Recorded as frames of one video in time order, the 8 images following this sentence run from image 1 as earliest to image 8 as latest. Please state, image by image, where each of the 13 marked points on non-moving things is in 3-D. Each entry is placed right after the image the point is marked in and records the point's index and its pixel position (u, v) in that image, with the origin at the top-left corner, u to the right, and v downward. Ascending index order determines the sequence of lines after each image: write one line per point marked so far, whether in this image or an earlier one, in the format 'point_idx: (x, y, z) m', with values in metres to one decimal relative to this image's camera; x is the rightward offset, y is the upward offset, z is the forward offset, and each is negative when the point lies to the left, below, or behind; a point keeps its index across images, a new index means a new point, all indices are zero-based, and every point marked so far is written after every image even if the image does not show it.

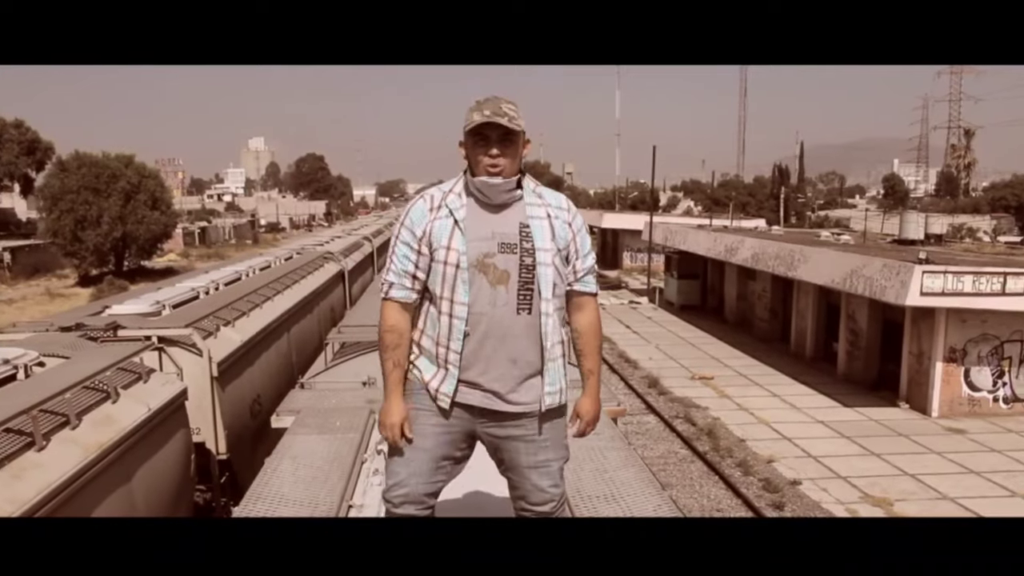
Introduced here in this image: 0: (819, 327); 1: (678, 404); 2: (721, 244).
0: (+3.8, -0.5, +9.7) m
1: (+1.8, -1.3, +8.5) m
2: (+3.3, +0.6, +11.7) m
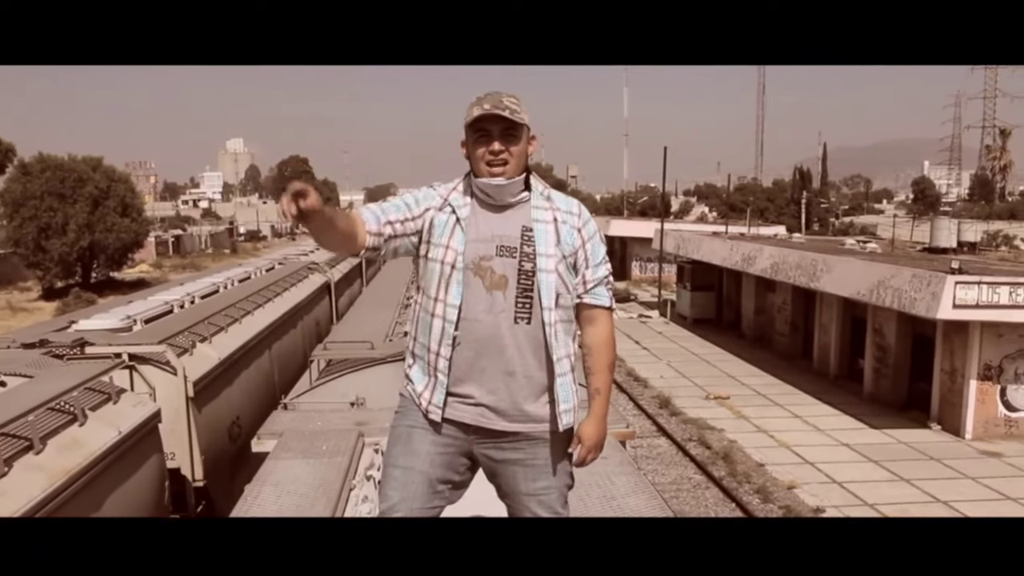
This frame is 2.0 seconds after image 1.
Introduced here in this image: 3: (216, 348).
0: (+3.9, -0.7, +9.1) m
1: (+1.8, -1.4, +7.9) m
2: (+3.3, +0.4, +11.1) m
3: (-2.7, -0.6, +7.4) m
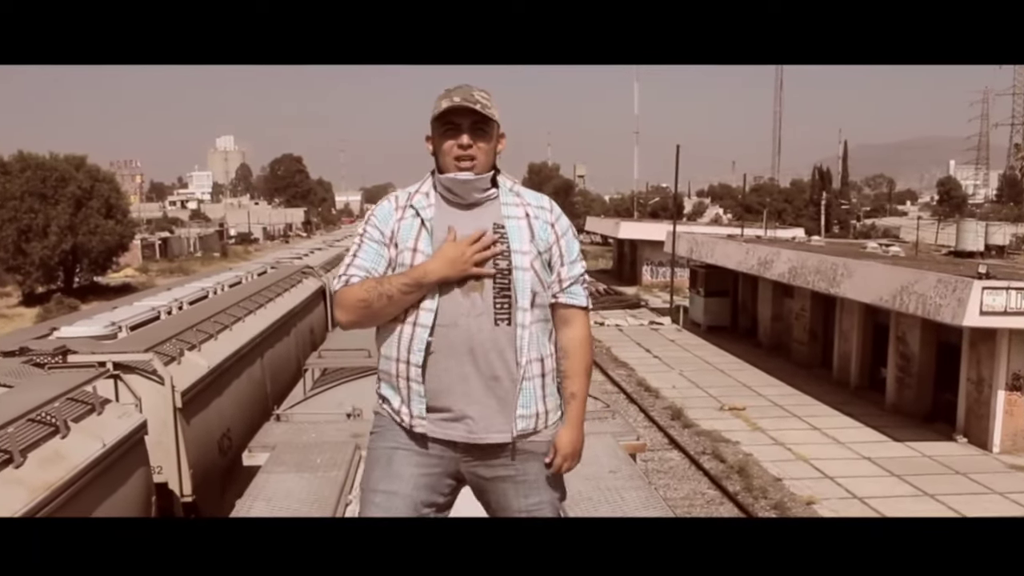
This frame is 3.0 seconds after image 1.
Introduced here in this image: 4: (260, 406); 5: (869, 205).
0: (+3.9, -0.7, +8.7) m
1: (+1.8, -1.4, +7.6) m
2: (+3.3, +0.4, +10.7) m
3: (-2.7, -0.6, +7.0) m
4: (-2.5, -1.2, +8.0) m
5: (+8.2, +1.9, +18.7) m
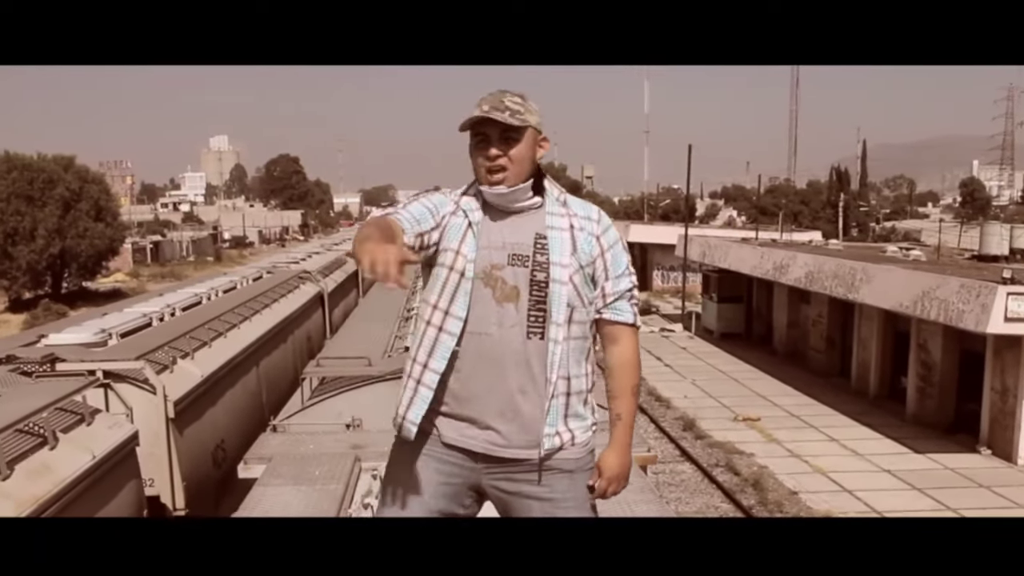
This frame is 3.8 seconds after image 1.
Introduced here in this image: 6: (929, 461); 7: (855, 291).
0: (+3.9, -0.8, +8.5) m
1: (+1.9, -1.5, +7.3) m
2: (+3.4, +0.3, +10.4) m
3: (-2.6, -0.7, +6.7) m
4: (-2.5, -1.2, +7.7) m
5: (+8.3, +1.9, +18.4) m
6: (+3.7, -1.5, +7.0) m
7: (+3.5, 0.0, +8.2) m
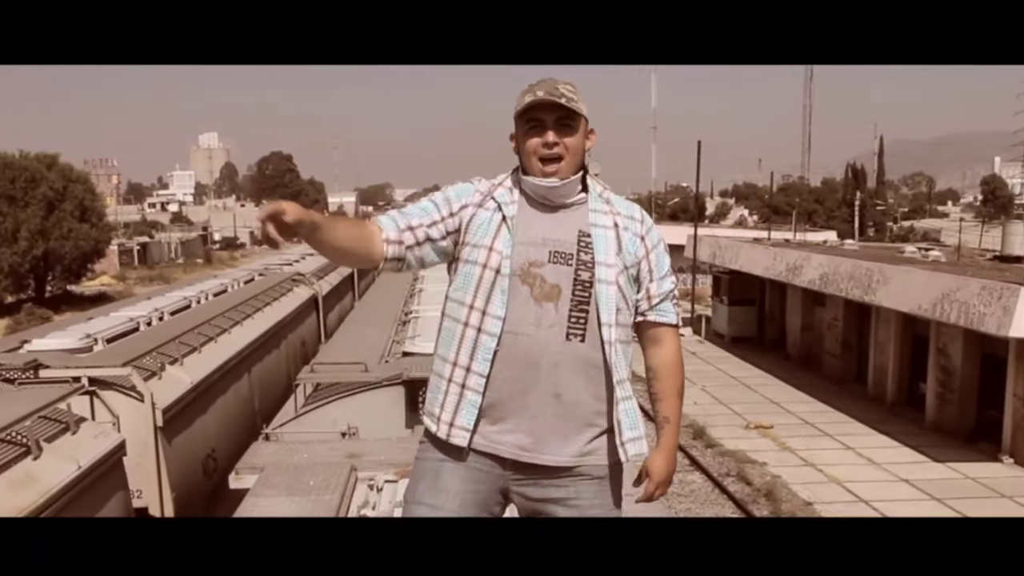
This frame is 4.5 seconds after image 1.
0: (+4.0, -0.8, +8.2) m
1: (+1.9, -1.5, +7.0) m
2: (+3.4, +0.3, +10.2) m
3: (-2.6, -0.7, +6.5) m
4: (-2.5, -1.3, +7.4) m
5: (+8.3, +1.9, +18.1) m
6: (+3.7, -1.5, +6.7) m
7: (+3.6, -0.1, +7.9) m
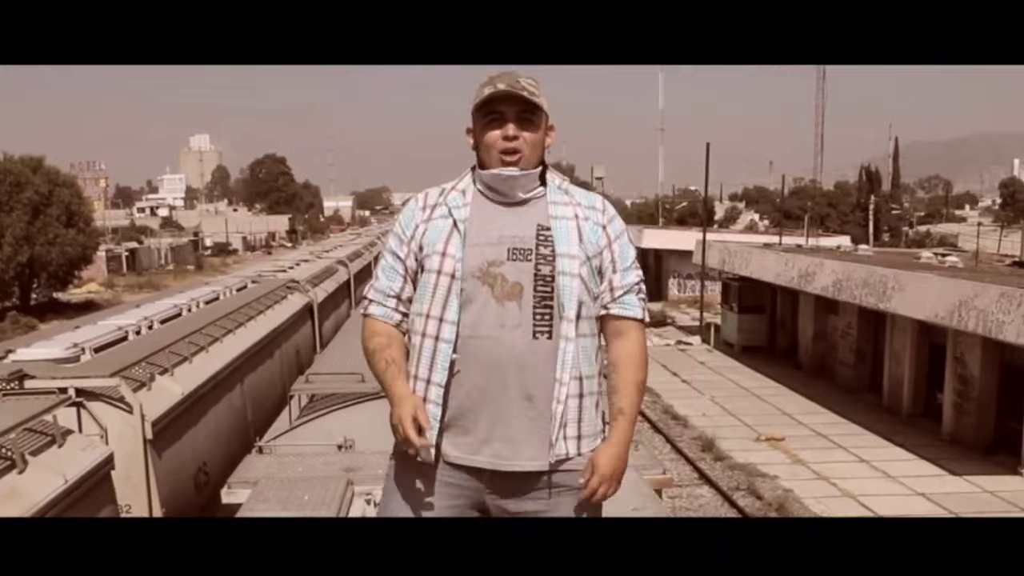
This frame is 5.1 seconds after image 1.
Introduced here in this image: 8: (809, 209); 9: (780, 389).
0: (+4.0, -0.8, +7.9) m
1: (+1.9, -1.6, +6.8) m
2: (+3.4, +0.3, +9.9) m
3: (-2.6, -0.7, +6.2) m
4: (-2.4, -1.3, +7.2) m
5: (+8.4, +1.8, +17.9) m
6: (+3.7, -1.6, +6.5) m
7: (+3.6, -0.1, +7.7) m
8: (+5.5, +1.5, +14.7) m
9: (+3.3, -1.2, +9.7) m
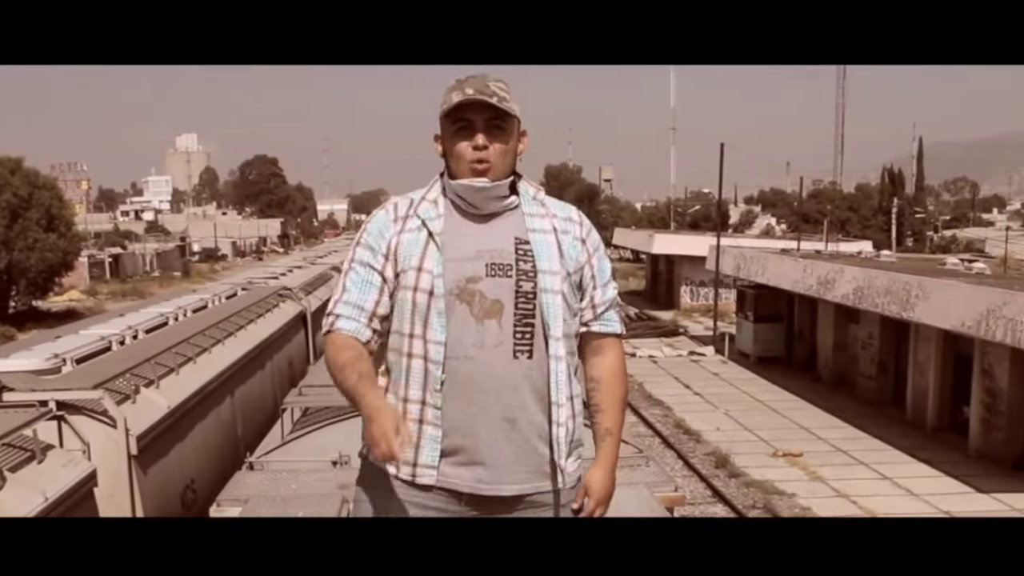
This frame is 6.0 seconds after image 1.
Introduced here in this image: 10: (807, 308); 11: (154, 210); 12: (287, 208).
0: (+4.0, -0.9, +7.6) m
1: (+1.9, -1.6, +6.4) m
2: (+3.5, +0.2, +9.6) m
3: (-2.6, -0.8, +5.9) m
4: (-2.4, -1.4, +6.9) m
5: (+8.4, +1.7, +17.5) m
6: (+3.7, -1.6, +6.1) m
7: (+3.6, -0.2, +7.4) m
8: (+5.5, +1.4, +14.4) m
9: (+3.3, -1.3, +9.4) m
10: (+4.4, -0.3, +11.6) m
11: (-2.8, +0.6, +6.3) m
12: (-1.9, +0.7, +6.8) m
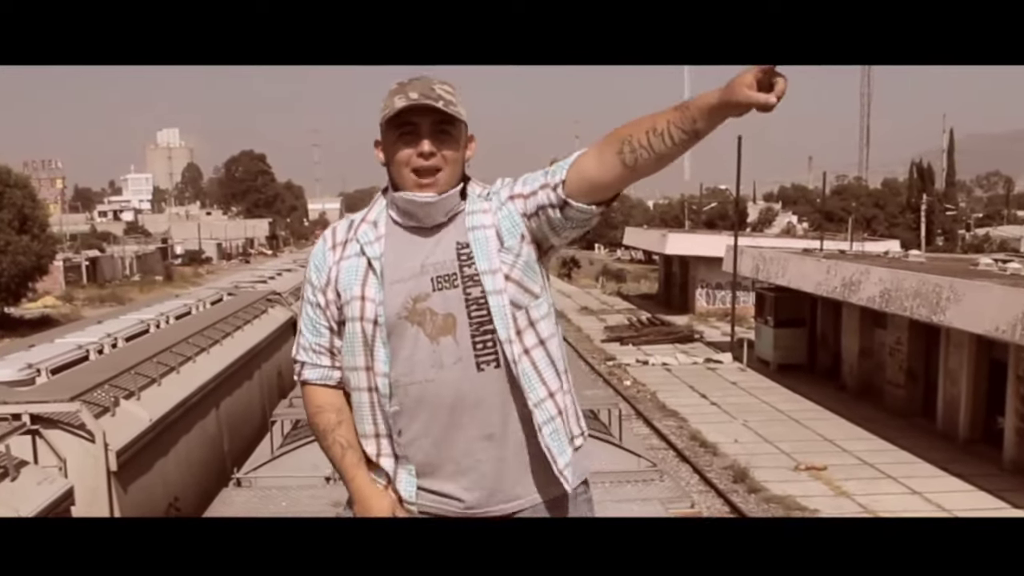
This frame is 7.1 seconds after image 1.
0: (+4.1, -0.9, +7.2) m
1: (+2.0, -1.6, +6.1) m
2: (+3.5, +0.2, +9.2) m
3: (-2.5, -0.8, +5.5) m
4: (-2.4, -1.4, +6.5) m
5: (+8.4, +1.7, +17.1) m
6: (+3.8, -1.7, +5.8) m
7: (+3.6, -0.2, +7.0) m
8: (+5.5, +1.4, +14.0) m
9: (+3.4, -1.3, +9.0) m
10: (+4.4, -0.3, +11.2) m
11: (-2.8, +0.6, +6.0) m
12: (-1.9, +0.6, +6.4) m
